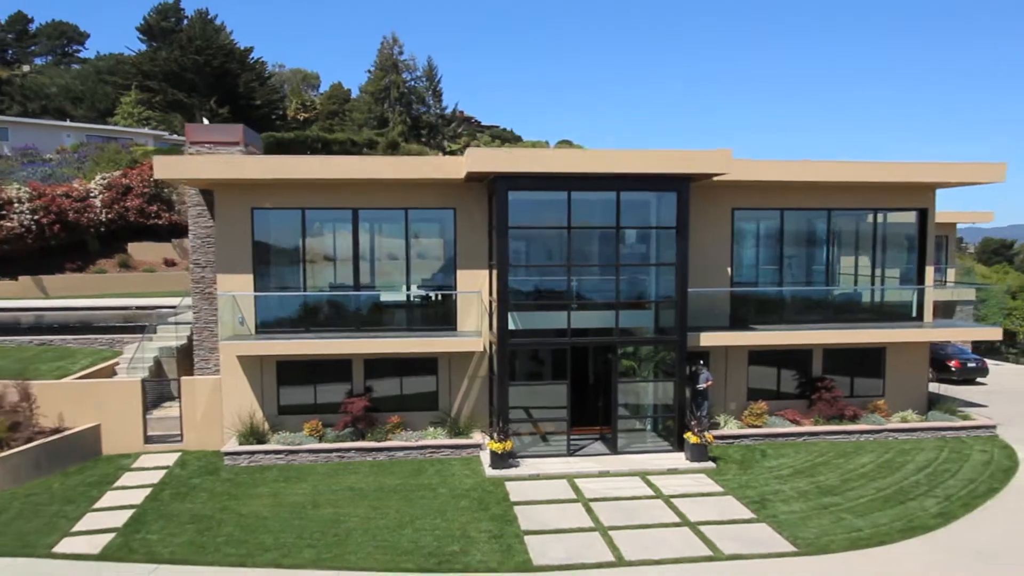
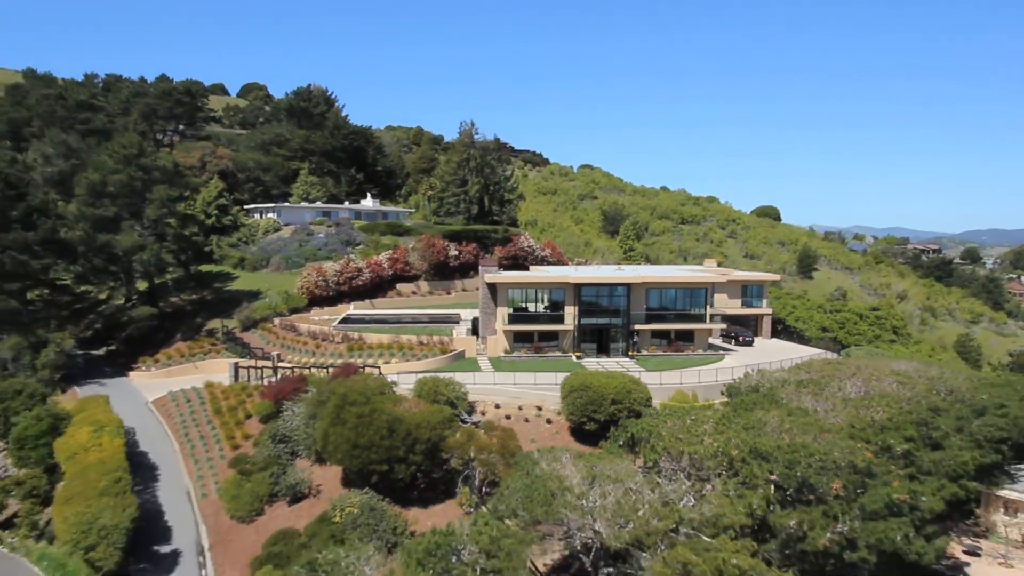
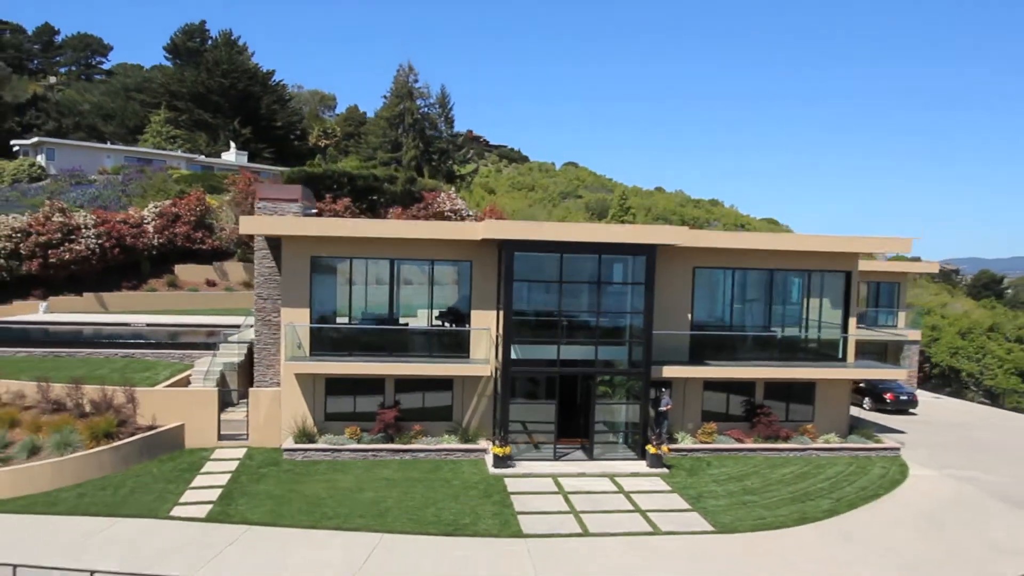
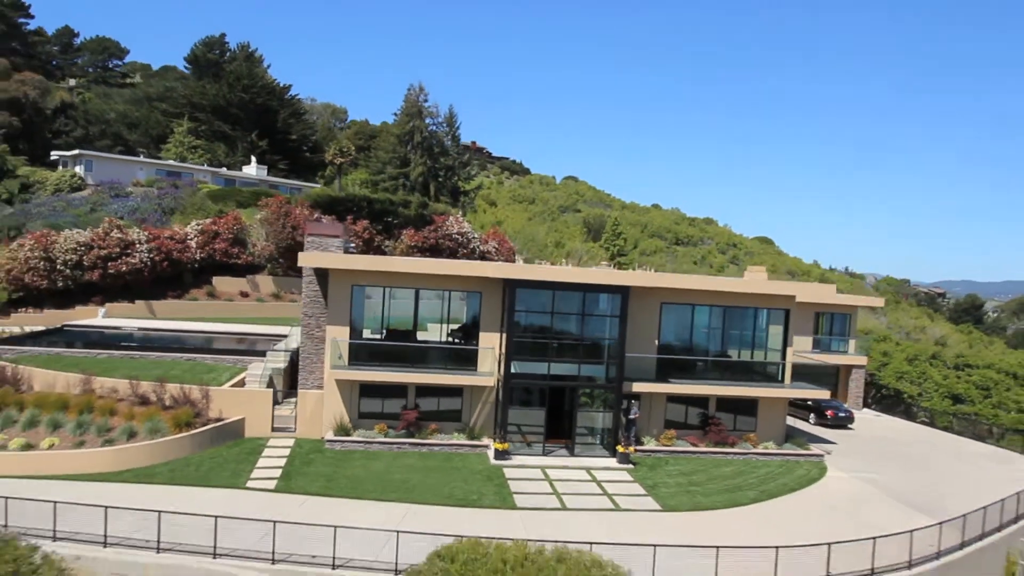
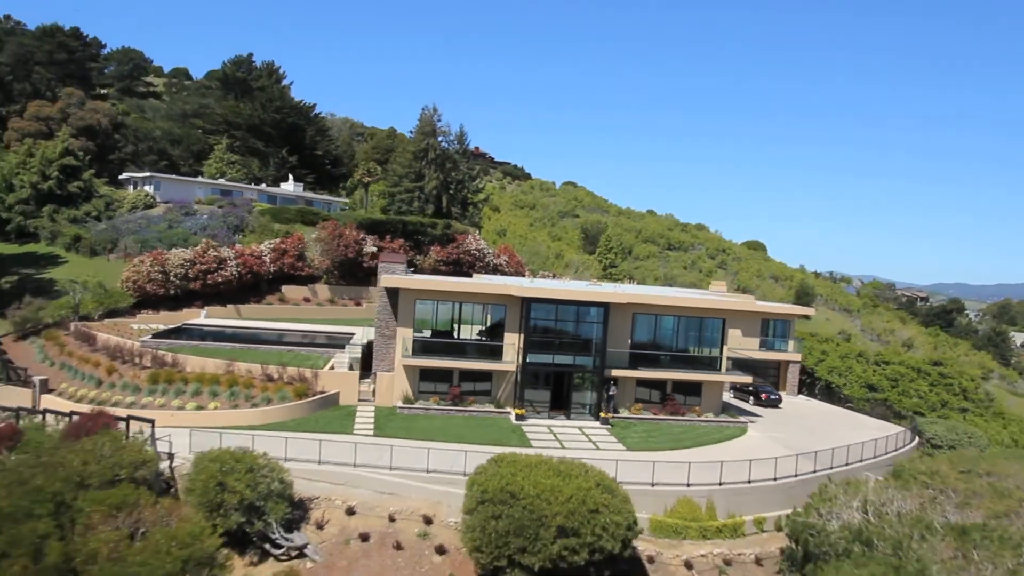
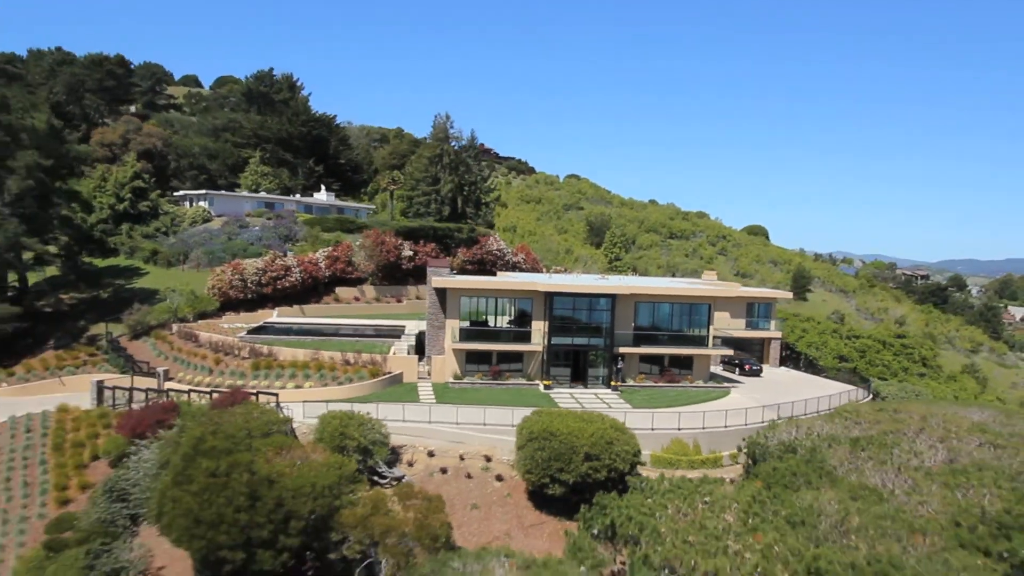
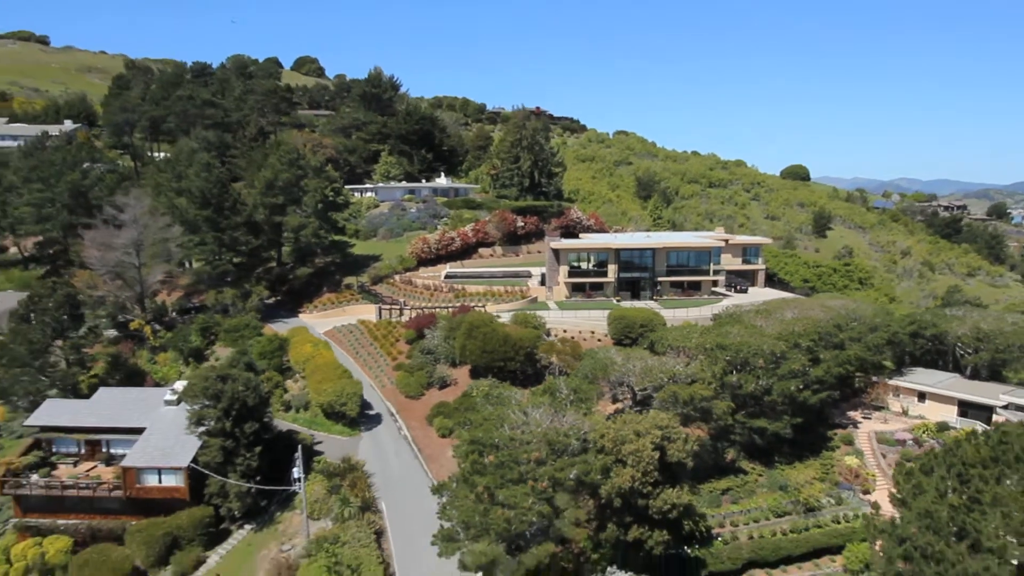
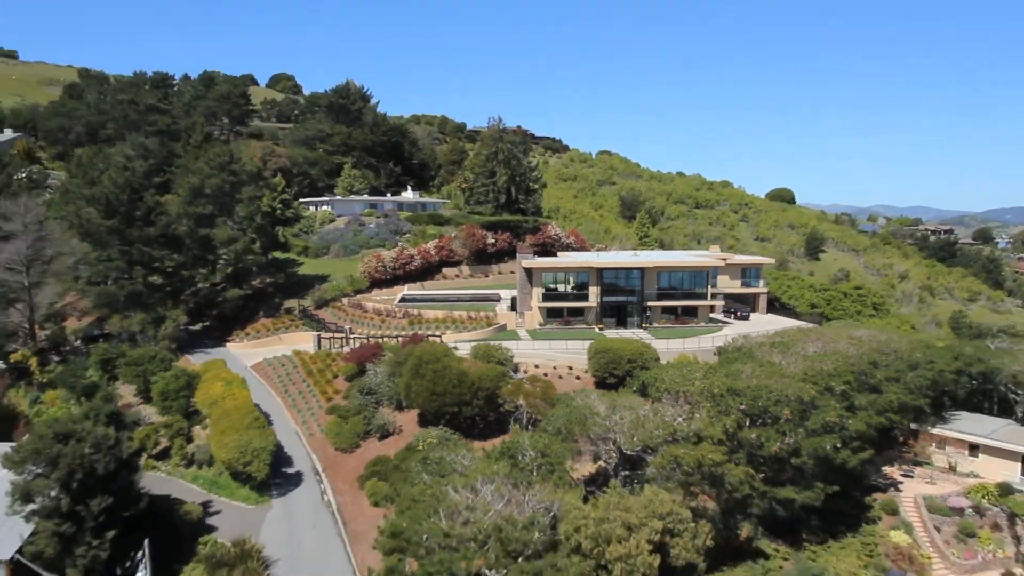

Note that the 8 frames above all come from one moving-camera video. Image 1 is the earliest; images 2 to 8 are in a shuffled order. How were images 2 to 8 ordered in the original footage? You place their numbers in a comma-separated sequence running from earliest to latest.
3, 4, 5, 6, 2, 8, 7
